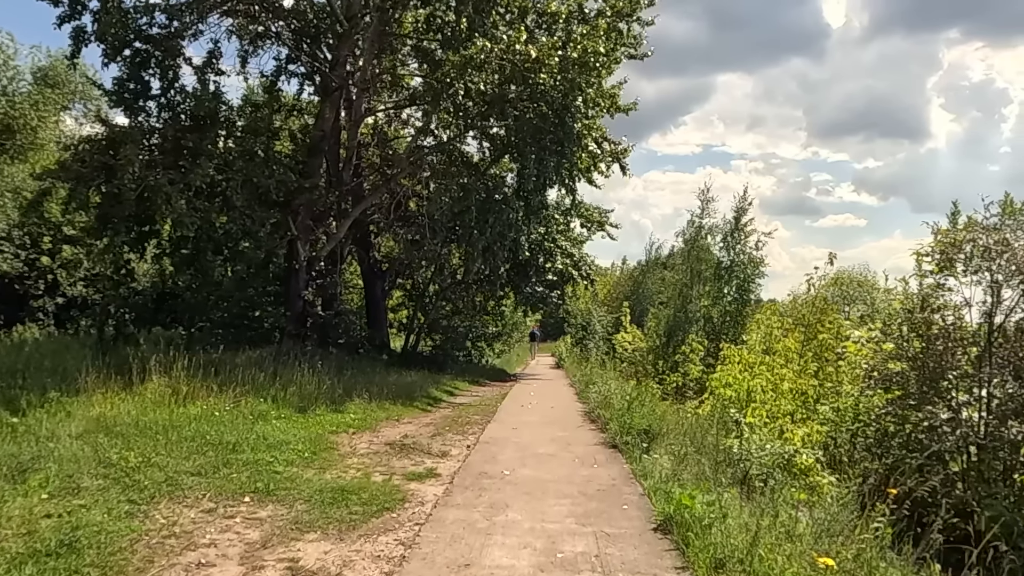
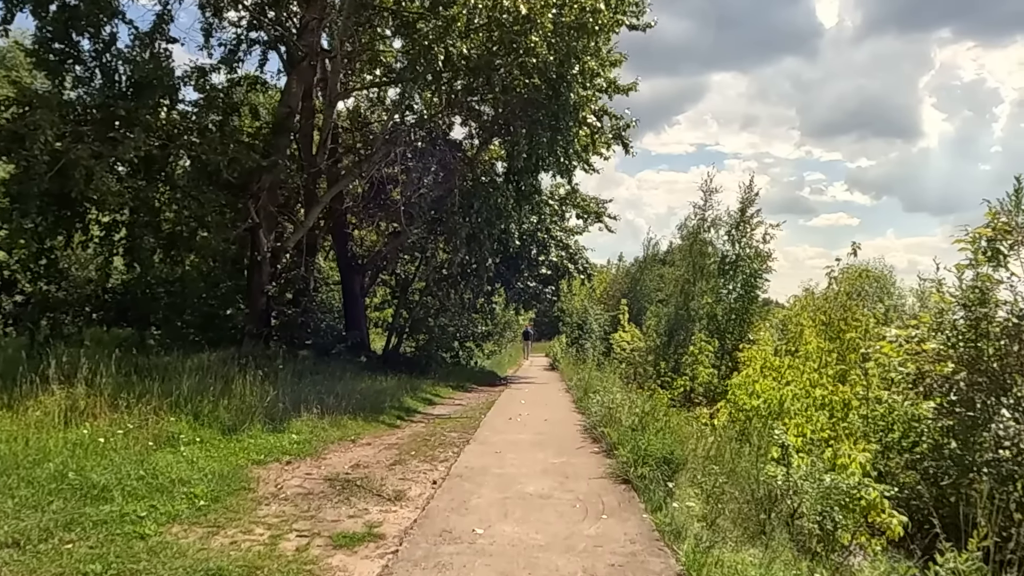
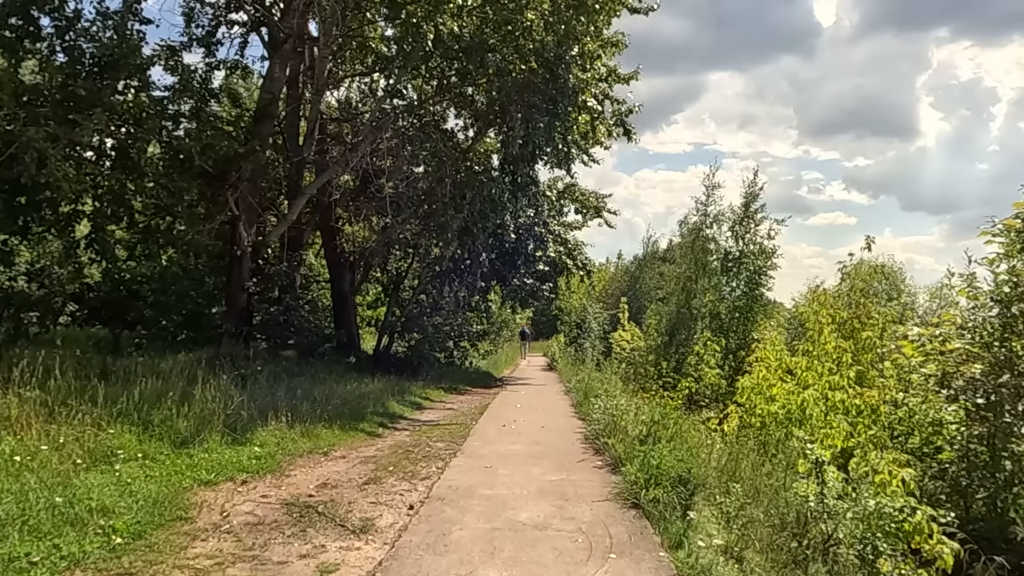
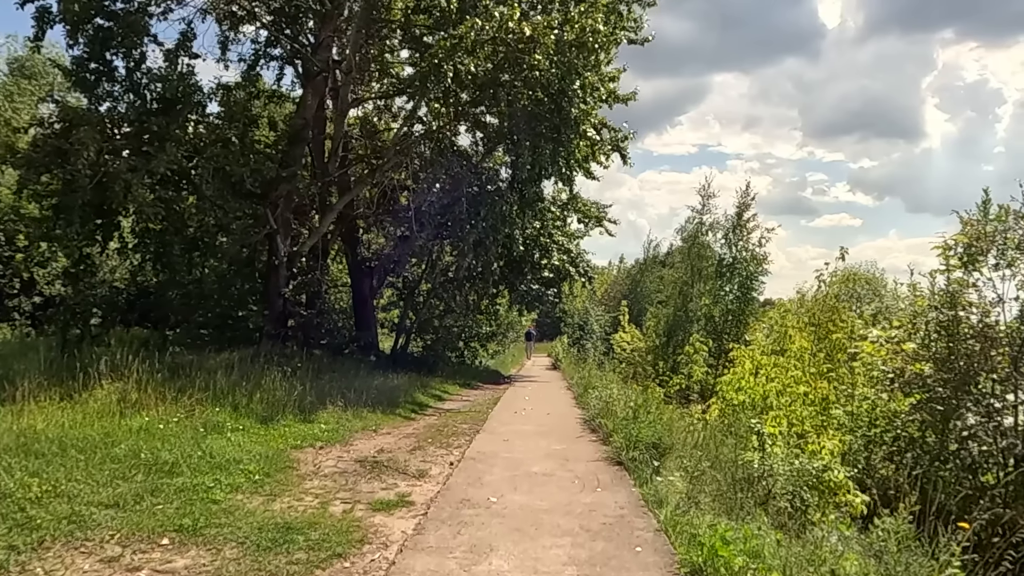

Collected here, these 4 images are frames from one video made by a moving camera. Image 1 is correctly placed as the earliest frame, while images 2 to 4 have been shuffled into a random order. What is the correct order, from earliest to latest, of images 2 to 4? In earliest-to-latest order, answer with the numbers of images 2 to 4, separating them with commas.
4, 2, 3
